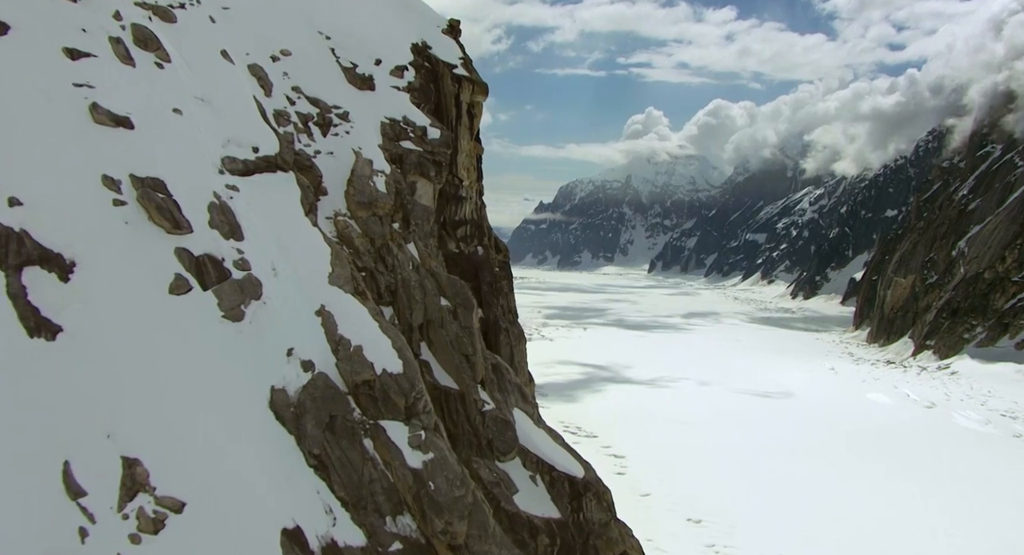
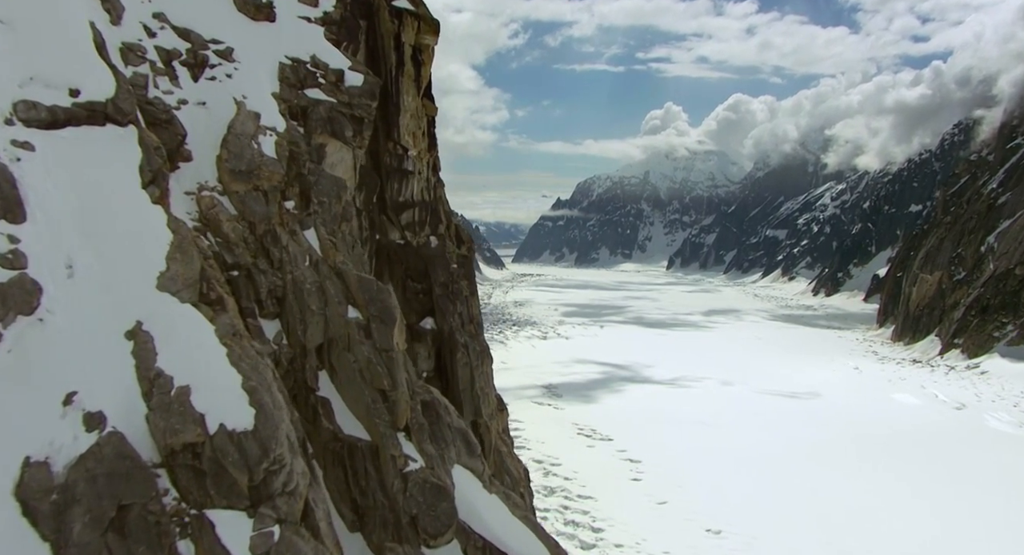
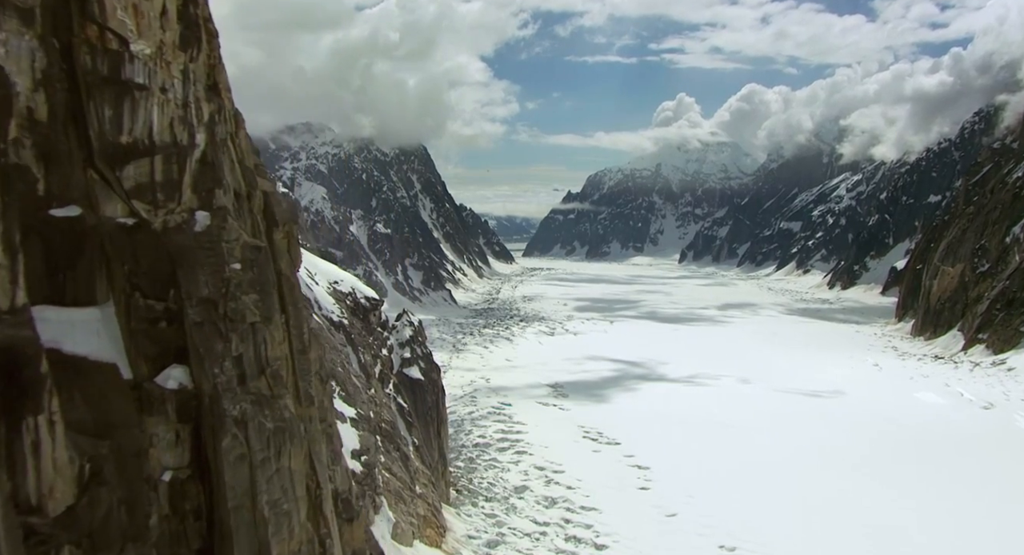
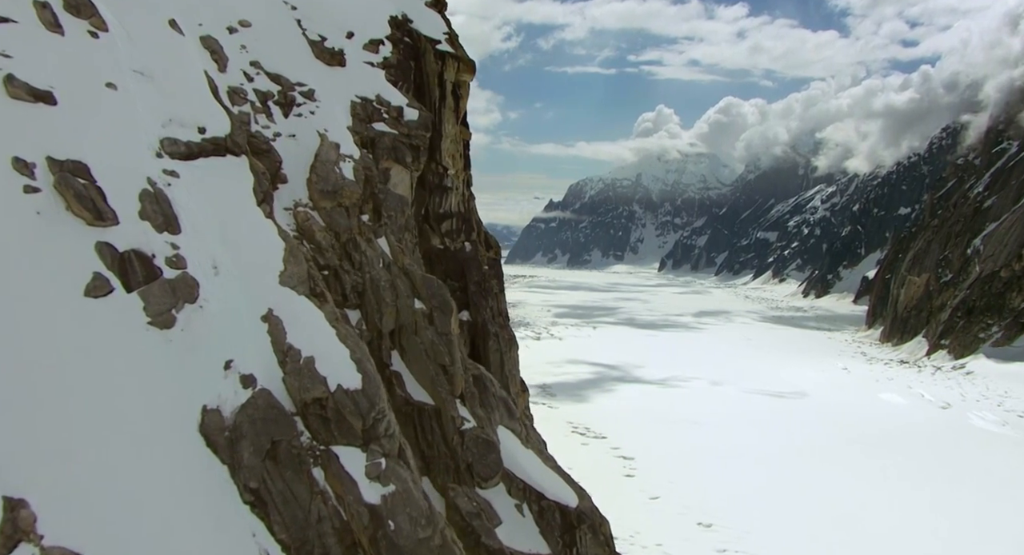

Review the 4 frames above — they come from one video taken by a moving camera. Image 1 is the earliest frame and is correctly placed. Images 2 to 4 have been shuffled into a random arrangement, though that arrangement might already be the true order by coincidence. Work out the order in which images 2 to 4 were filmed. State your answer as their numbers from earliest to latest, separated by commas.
4, 2, 3
